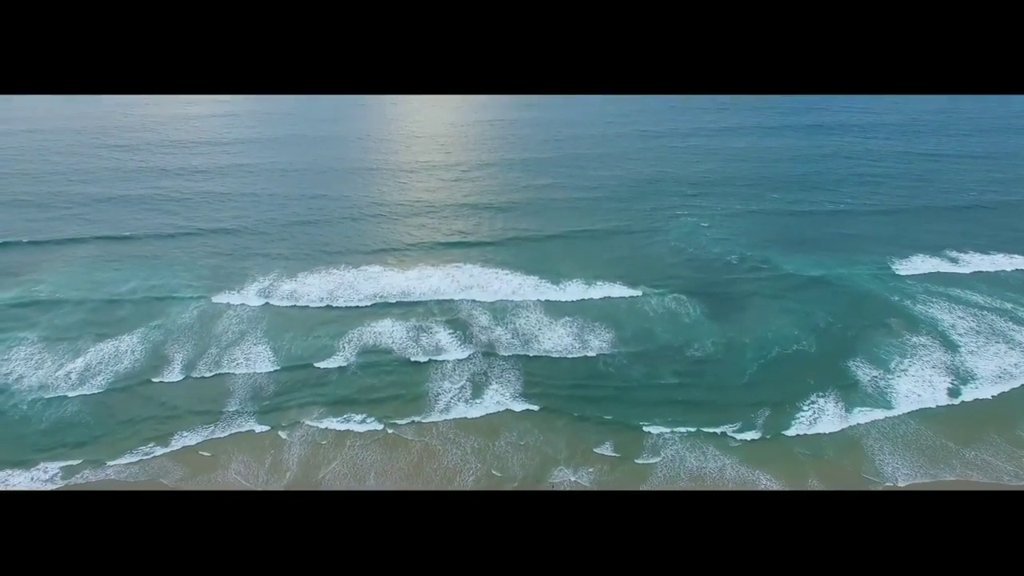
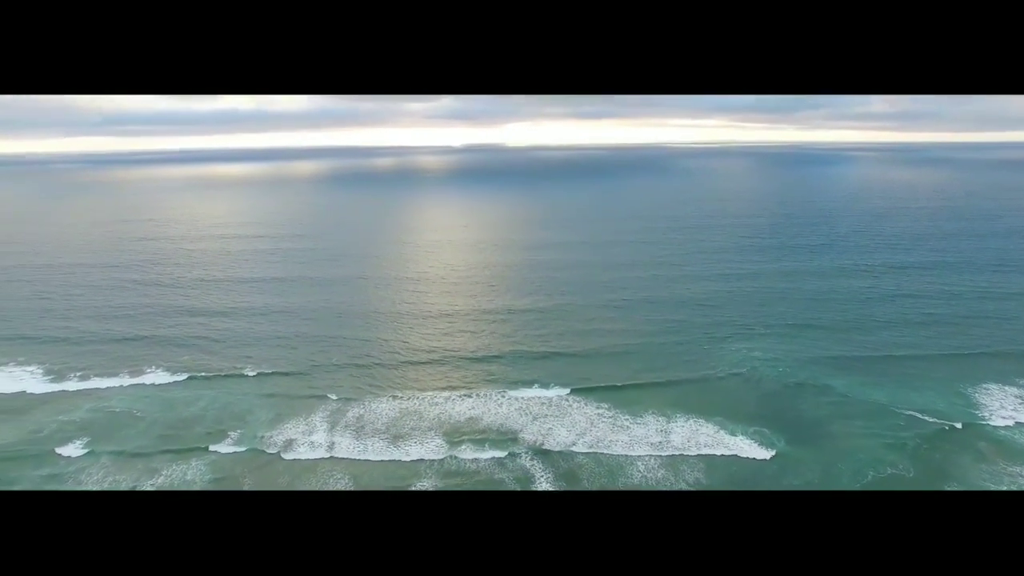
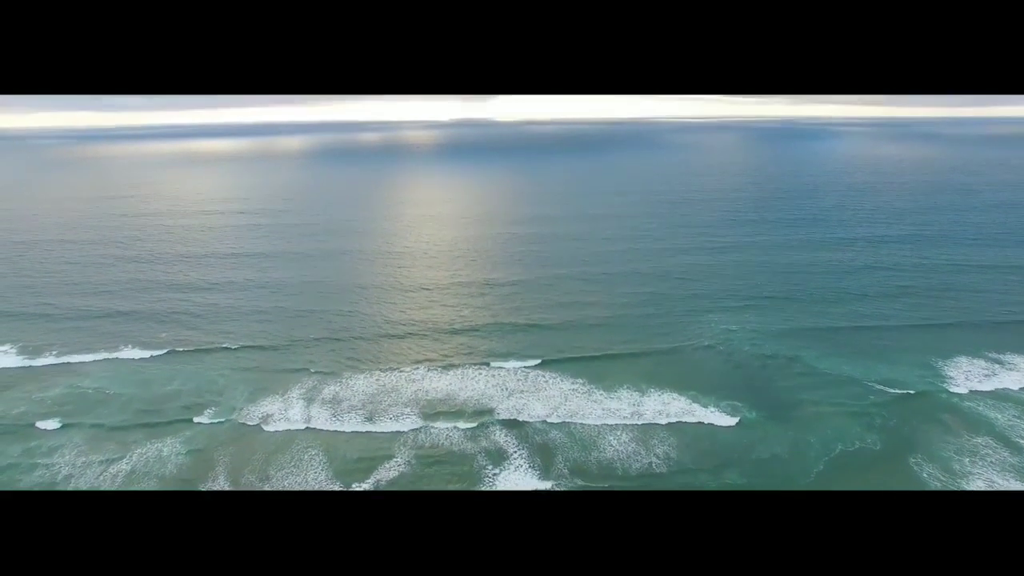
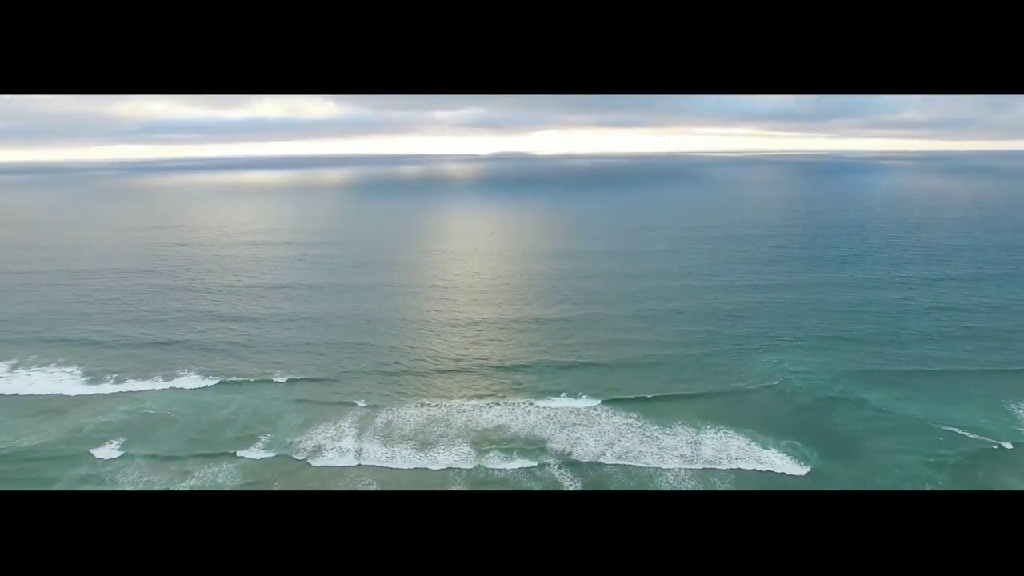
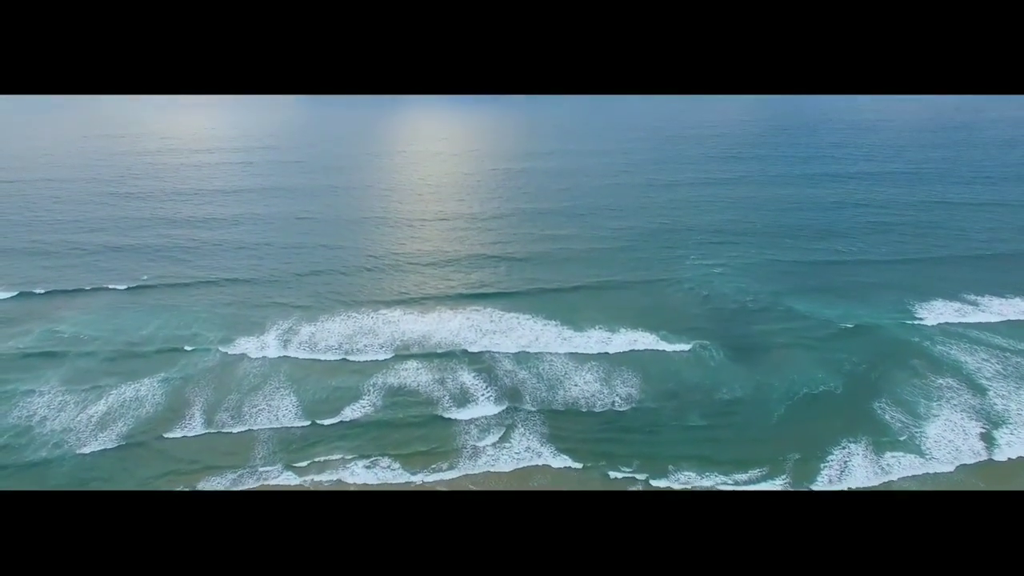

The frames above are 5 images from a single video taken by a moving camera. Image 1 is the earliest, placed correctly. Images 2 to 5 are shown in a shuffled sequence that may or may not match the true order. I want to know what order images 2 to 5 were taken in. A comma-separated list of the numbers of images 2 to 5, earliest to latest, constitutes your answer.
5, 3, 2, 4
